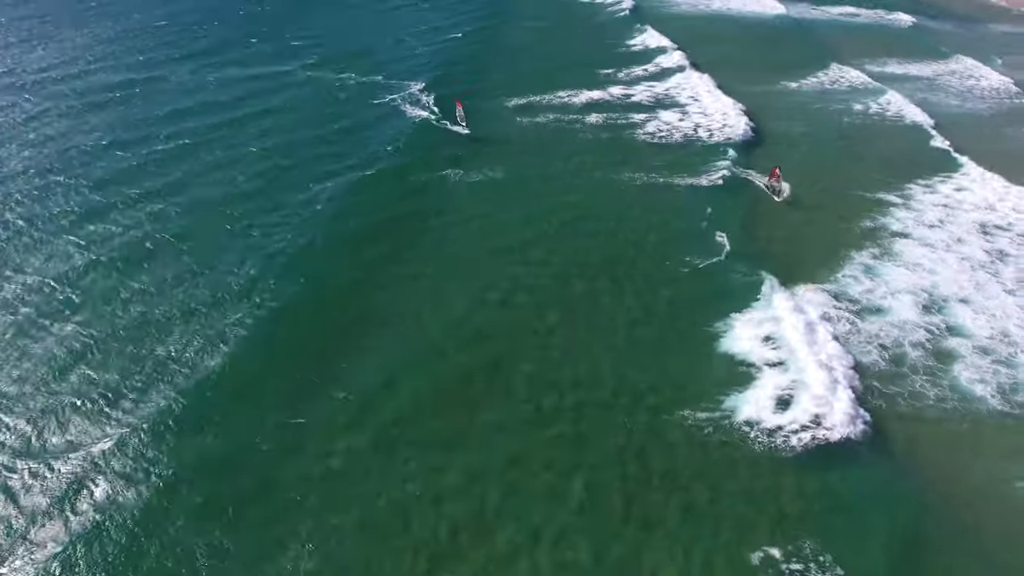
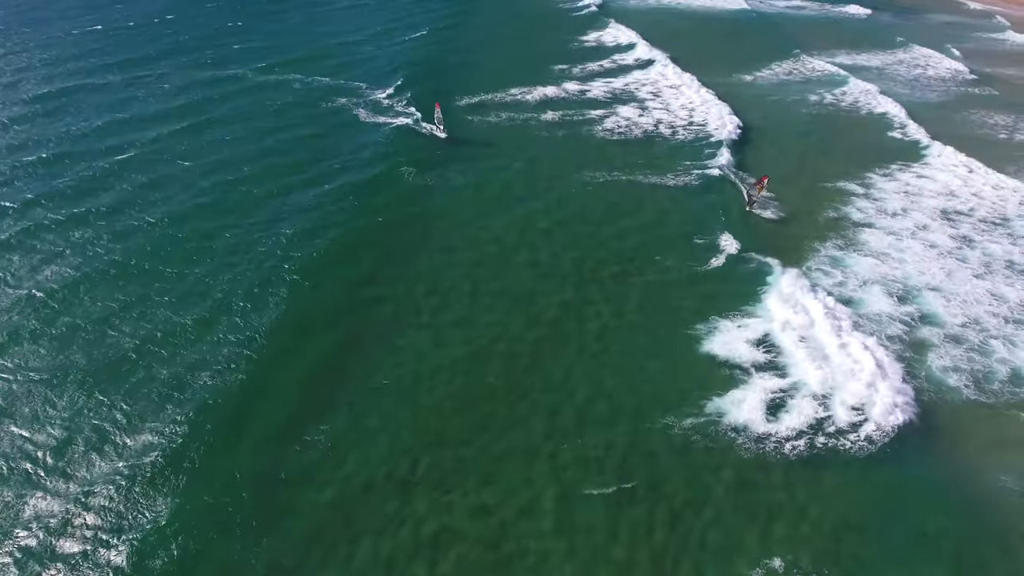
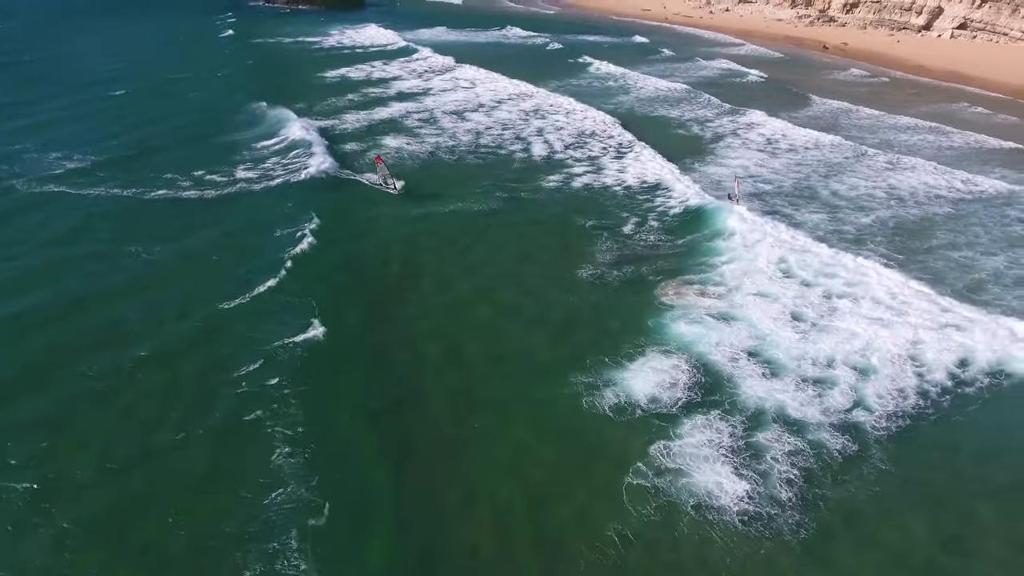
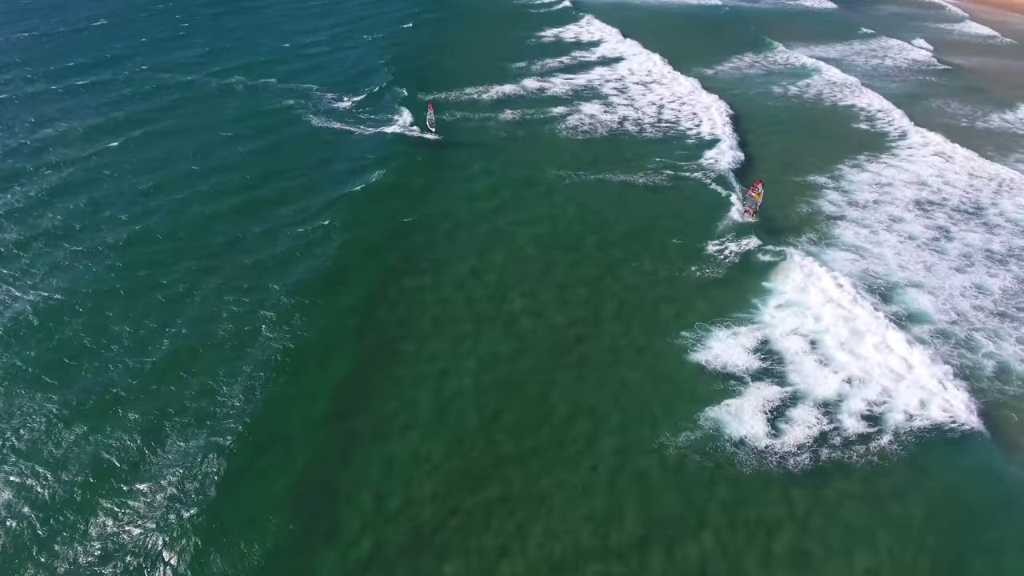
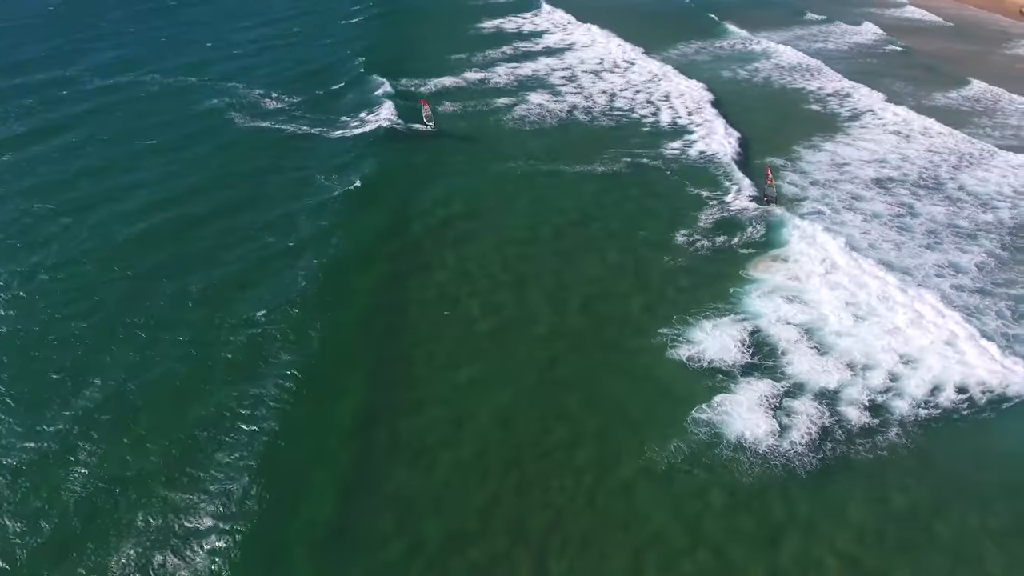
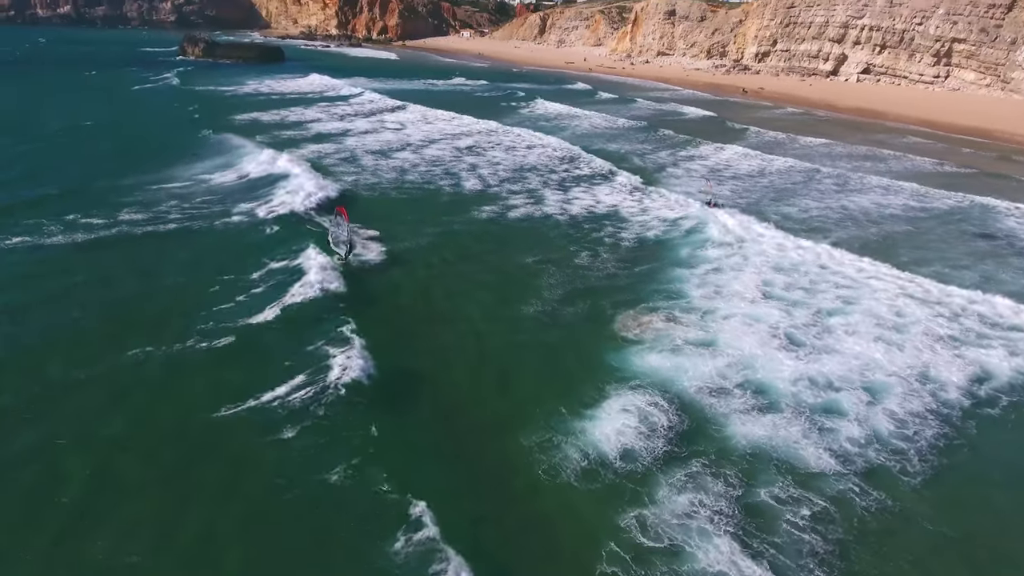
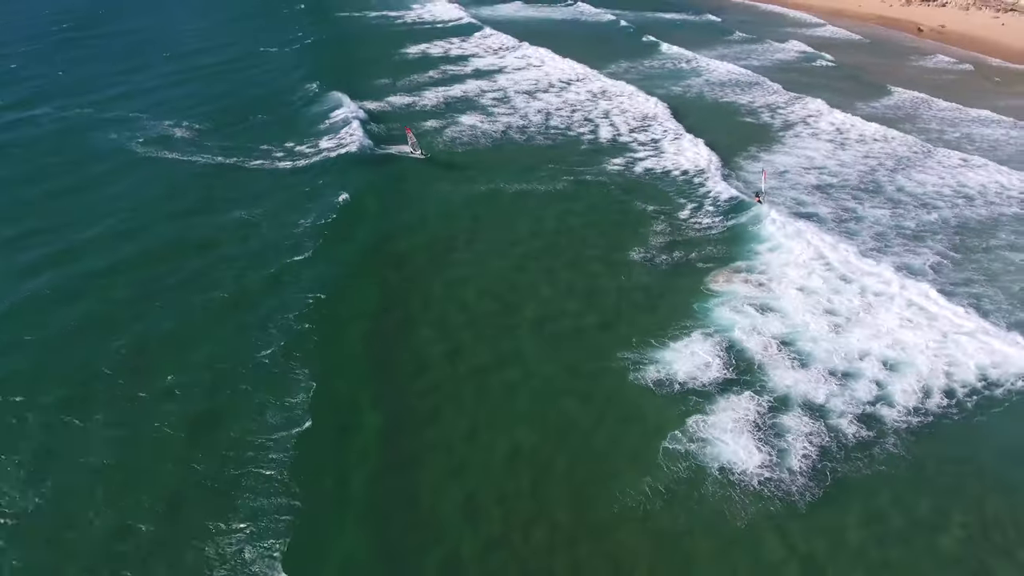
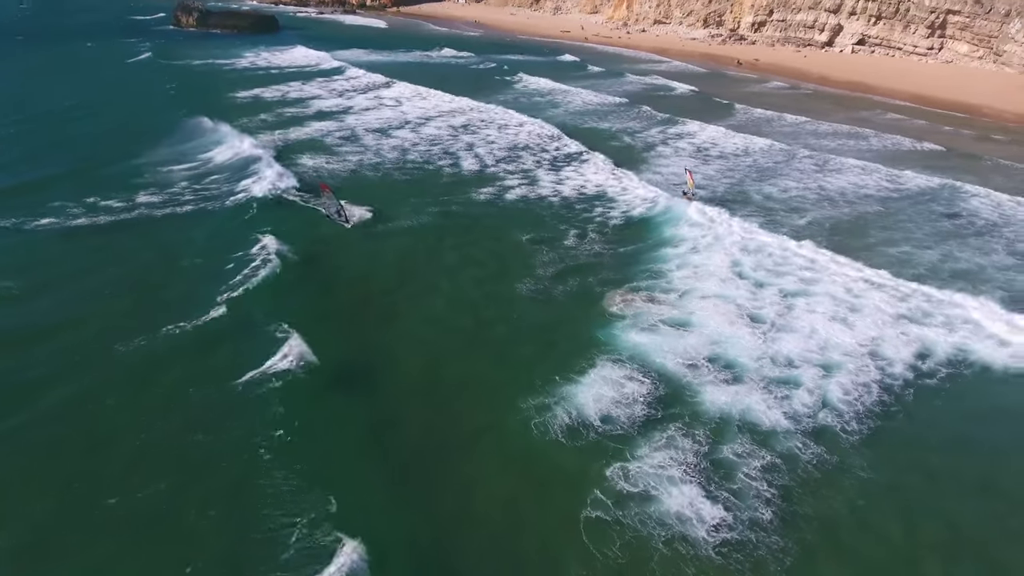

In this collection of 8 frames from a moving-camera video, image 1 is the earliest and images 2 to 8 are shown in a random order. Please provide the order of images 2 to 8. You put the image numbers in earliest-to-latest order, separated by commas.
2, 4, 5, 7, 3, 8, 6
